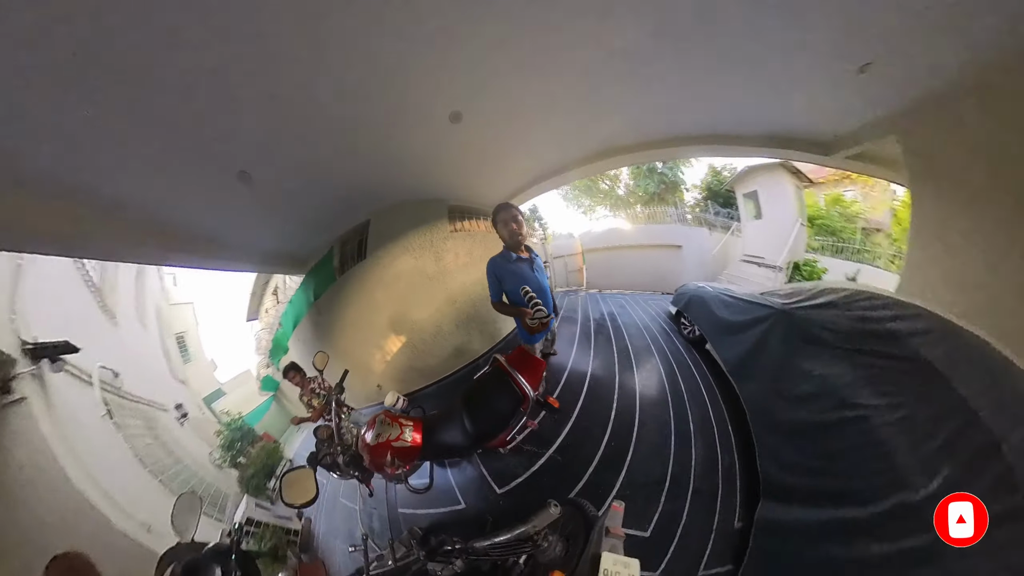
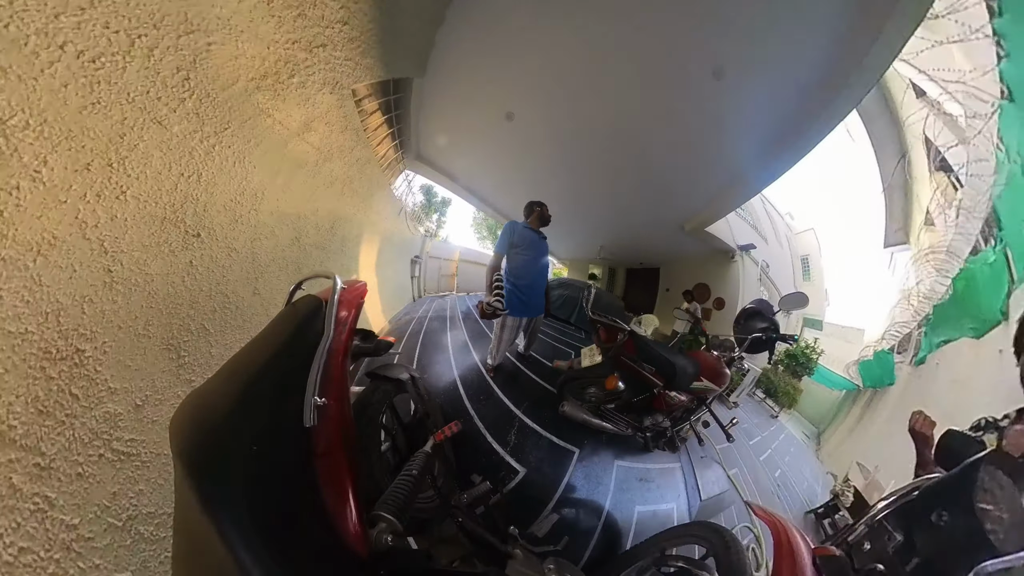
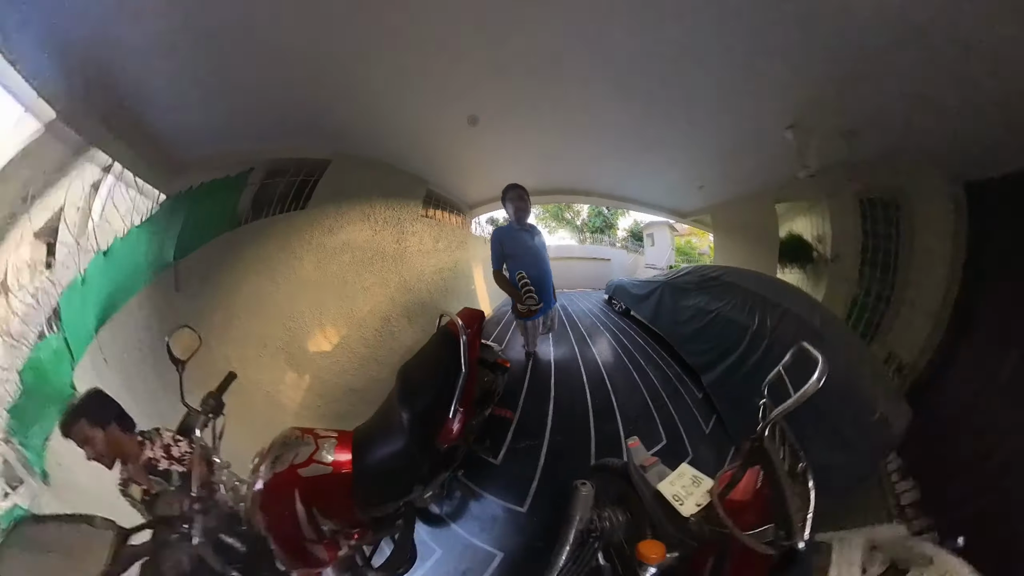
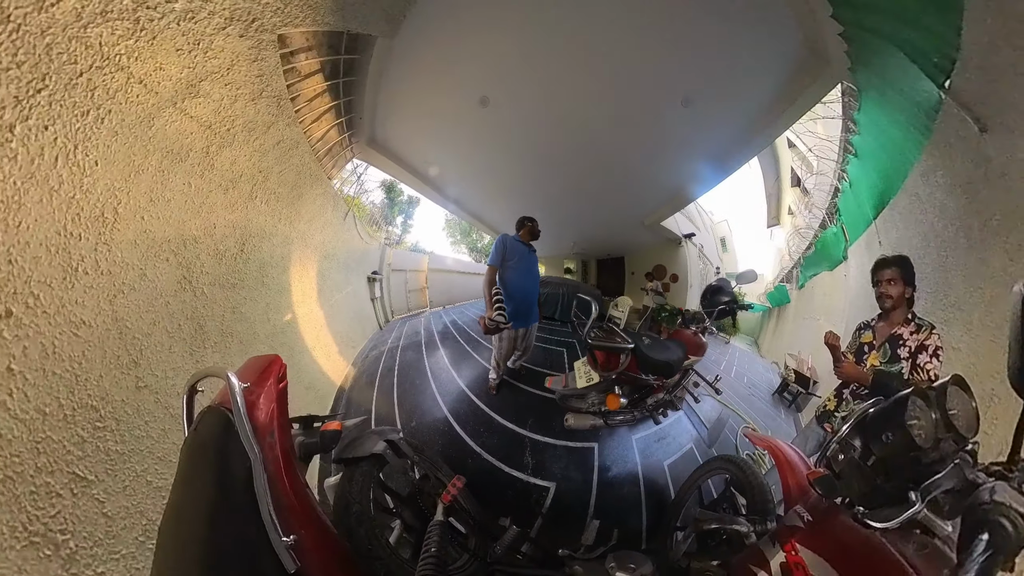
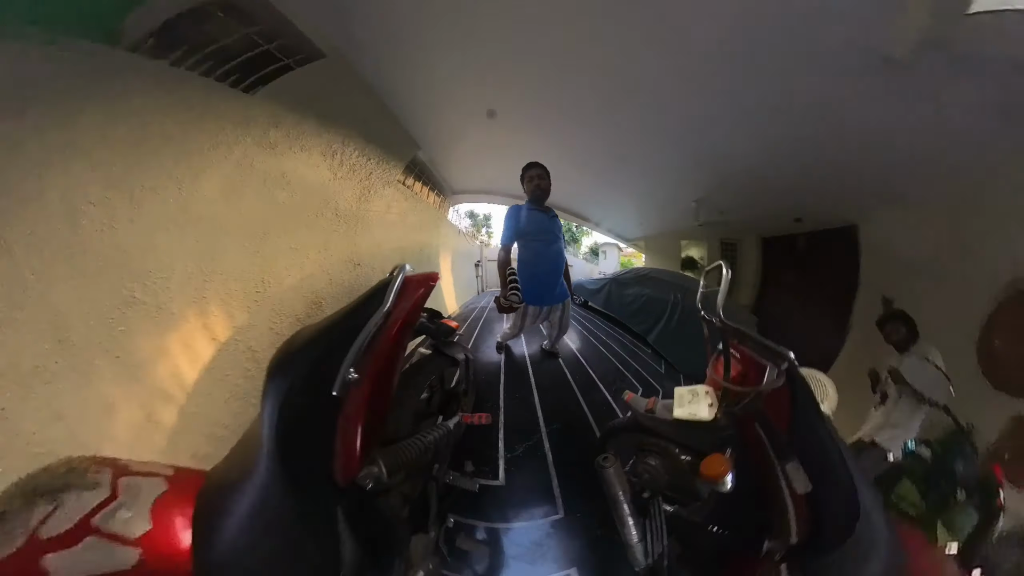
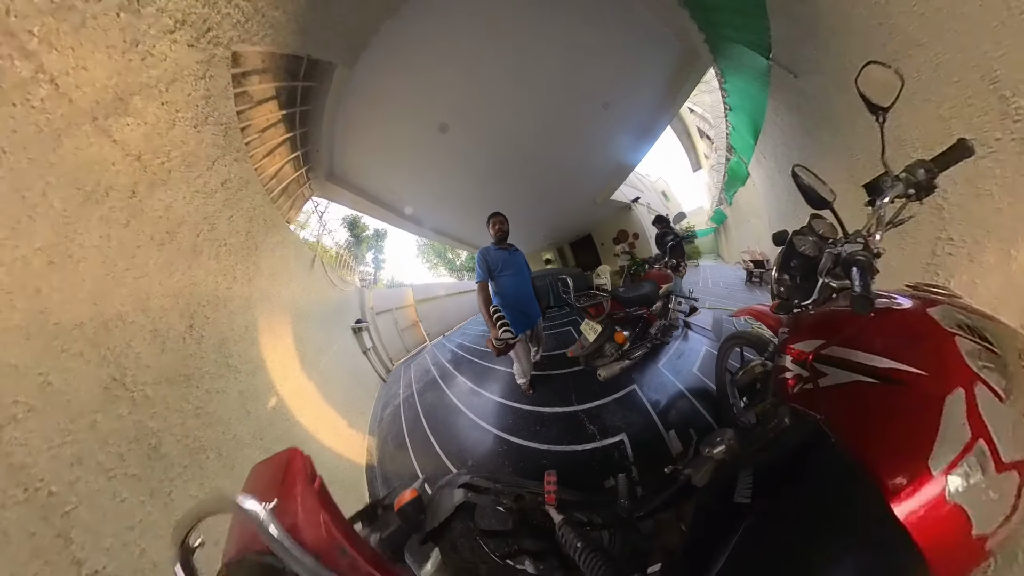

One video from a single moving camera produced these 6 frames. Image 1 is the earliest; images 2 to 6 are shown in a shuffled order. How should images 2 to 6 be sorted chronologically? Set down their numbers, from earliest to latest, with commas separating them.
3, 5, 2, 4, 6
